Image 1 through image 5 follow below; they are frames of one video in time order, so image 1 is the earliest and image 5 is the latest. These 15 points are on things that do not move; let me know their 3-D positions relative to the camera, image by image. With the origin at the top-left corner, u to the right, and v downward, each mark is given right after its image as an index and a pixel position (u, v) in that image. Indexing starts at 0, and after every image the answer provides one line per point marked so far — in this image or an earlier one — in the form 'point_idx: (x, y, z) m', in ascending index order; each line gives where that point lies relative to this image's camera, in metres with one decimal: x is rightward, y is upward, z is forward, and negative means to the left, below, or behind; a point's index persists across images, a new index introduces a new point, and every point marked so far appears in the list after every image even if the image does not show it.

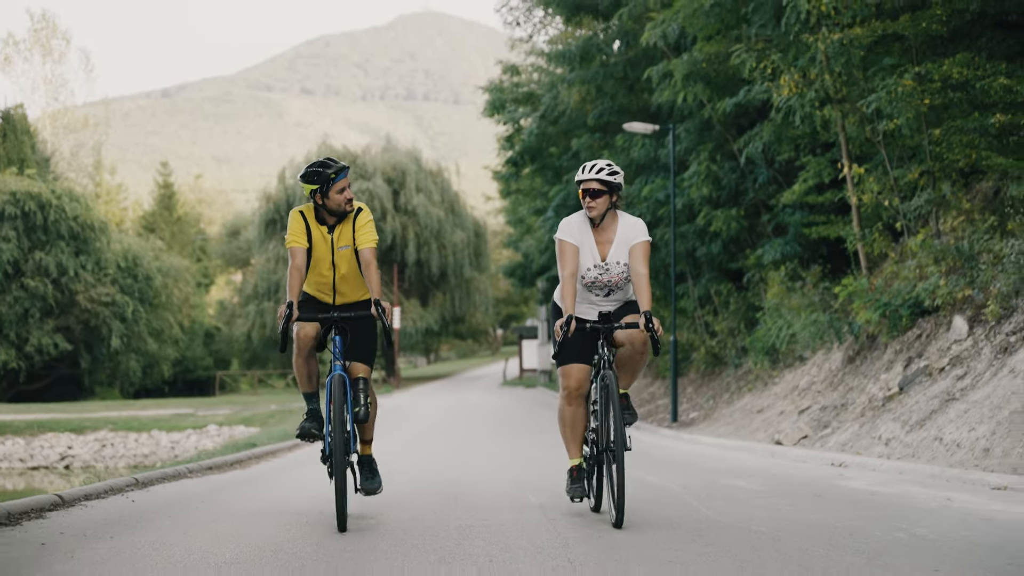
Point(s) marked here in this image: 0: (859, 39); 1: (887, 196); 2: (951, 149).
0: (+3.7, +2.6, +15.1) m
1: (+4.3, +1.0, +16.3) m
2: (+4.4, +1.4, +14.4) m
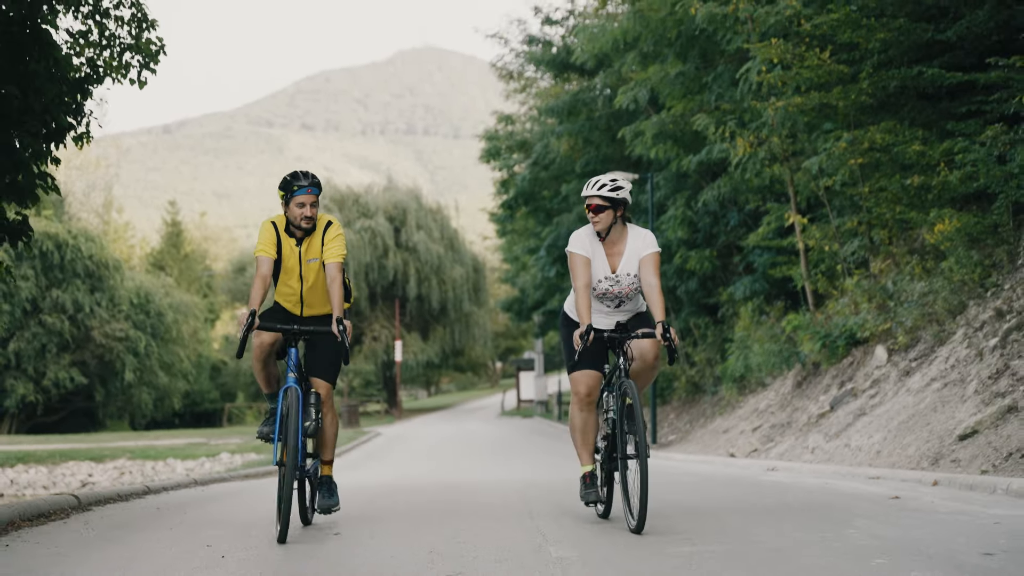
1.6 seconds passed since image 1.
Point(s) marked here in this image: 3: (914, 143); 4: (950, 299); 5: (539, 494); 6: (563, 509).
0: (+3.6, +2.2, +17.6) m
1: (+4.1, +0.6, +18.7) m
2: (+4.3, +1.0, +16.9) m
3: (+4.5, +1.6, +16.2) m
4: (+4.3, -0.1, +14.3) m
5: (+0.2, -1.7, +11.7) m
6: (+0.4, -1.5, +9.8) m
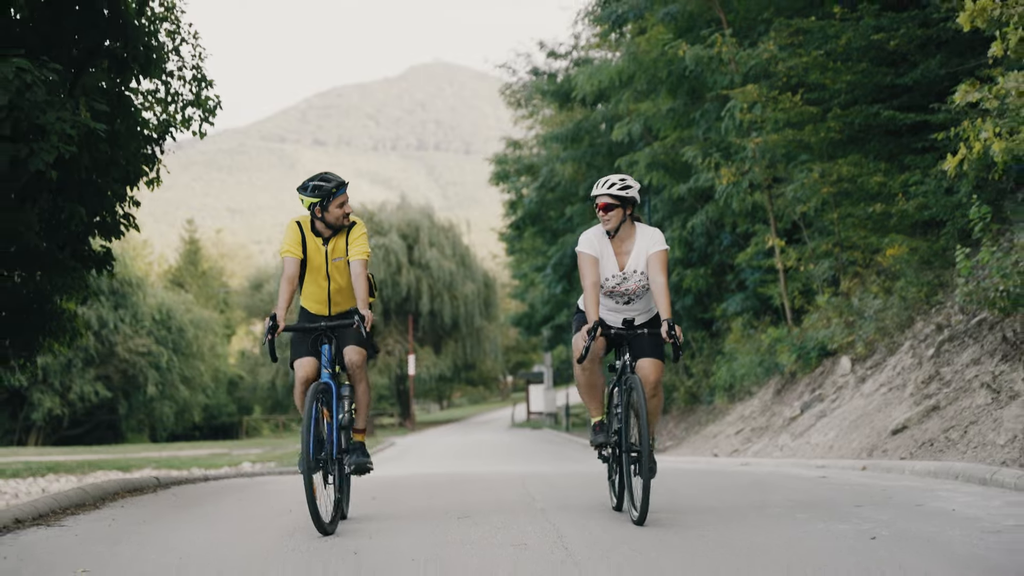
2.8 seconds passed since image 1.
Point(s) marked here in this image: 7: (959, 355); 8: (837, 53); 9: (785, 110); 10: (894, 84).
0: (+3.6, +2.0, +19.5) m
1: (+4.2, +0.4, +20.6) m
2: (+4.4, +0.8, +18.8) m
3: (+4.6, +1.4, +18.1) m
4: (+4.4, -0.3, +16.2) m
5: (+0.3, -1.8, +13.7) m
6: (+0.4, -1.7, +11.8) m
7: (+4.1, -0.6, +13.0) m
8: (+4.2, +3.0, +18.4) m
9: (+3.6, +2.4, +19.0) m
10: (+4.9, +2.6, +18.4) m
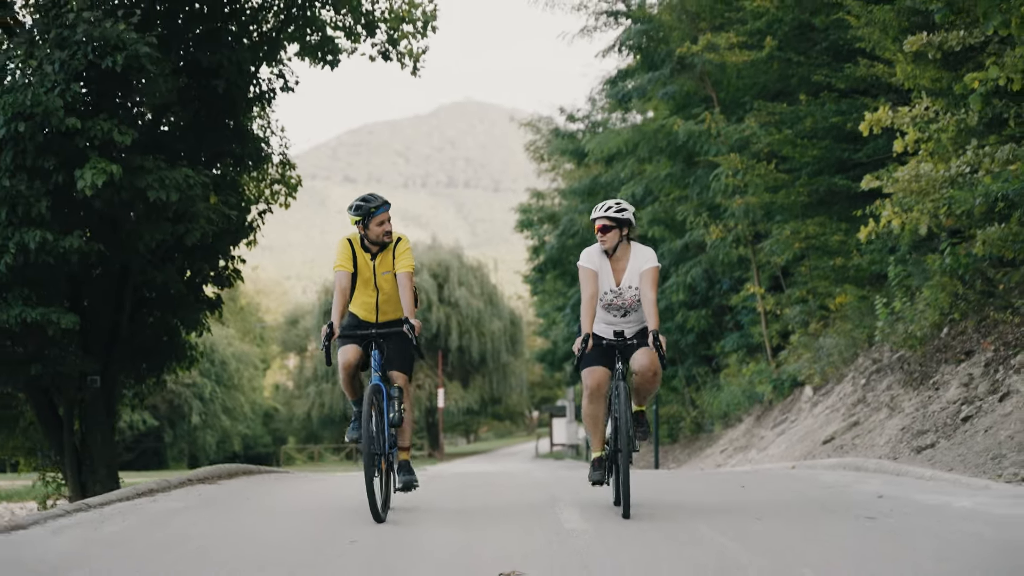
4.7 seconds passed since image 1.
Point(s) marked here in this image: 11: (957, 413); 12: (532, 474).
0: (+3.9, +1.3, +23.1) m
1: (+4.5, -0.3, +24.1) m
2: (+4.7, +0.1, +22.3) m
3: (+4.9, +0.8, +21.6) m
4: (+4.6, -0.9, +19.7) m
5: (+0.4, -2.3, +17.1) m
6: (+0.5, -2.1, +15.3) m
7: (+4.2, -1.1, +16.5) m
8: (+4.5, +2.4, +21.9) m
9: (+3.9, +1.7, +22.6) m
10: (+5.2, +2.0, +21.9) m
11: (+3.8, -1.1, +12.1) m
12: (+0.2, -2.3, +16.9) m
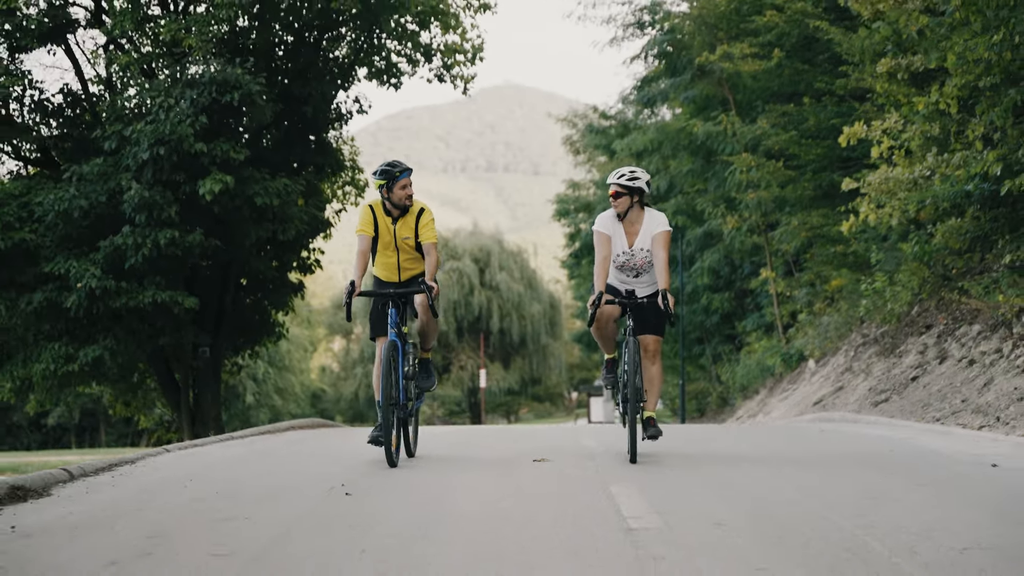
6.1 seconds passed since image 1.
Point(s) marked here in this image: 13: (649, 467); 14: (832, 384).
0: (+4.6, +1.6, +25.8) m
1: (+5.2, 0.0, +26.8) m
2: (+5.3, +0.4, +25.0) m
3: (+5.5, +1.1, +24.3) m
4: (+5.2, -0.6, +22.4) m
5: (+0.9, -2.1, +20.0) m
6: (+1.0, -1.9, +18.1) m
7: (+4.7, -0.9, +19.2) m
8: (+5.1, +2.7, +24.6) m
9: (+4.6, +2.0, +25.2) m
10: (+5.8, +2.2, +24.5) m
11: (+4.1, -0.9, +14.9) m
12: (+0.7, -2.1, +19.7) m
13: (+0.9, -1.2, +9.6) m
14: (+4.3, -1.3, +19.0) m
